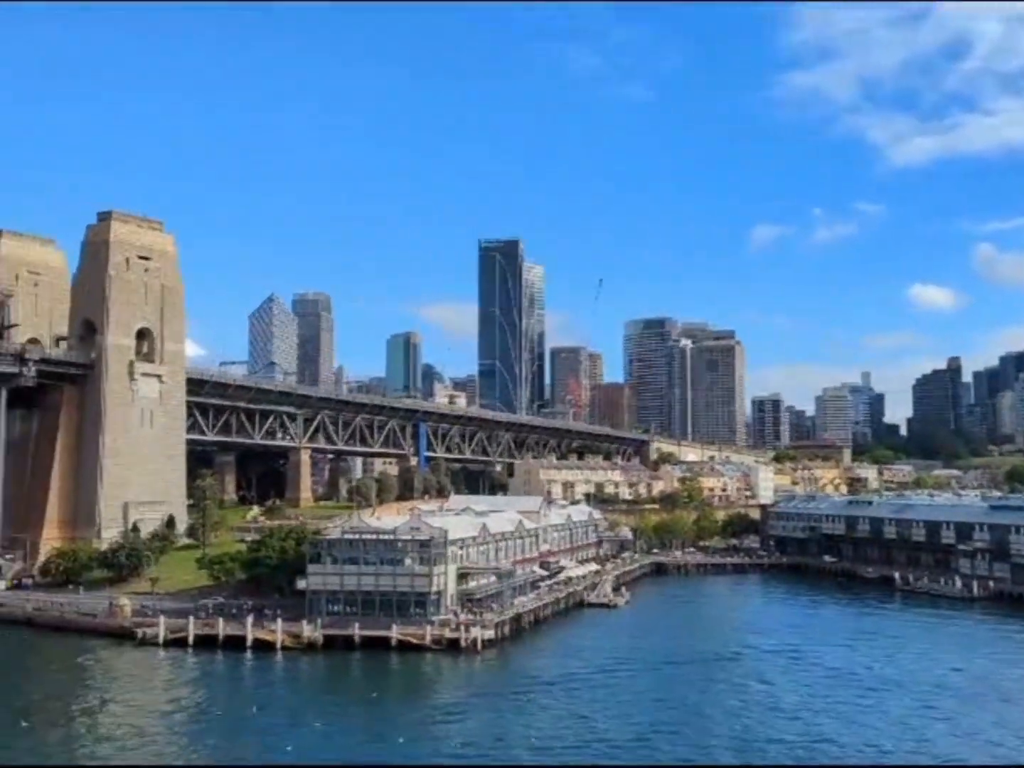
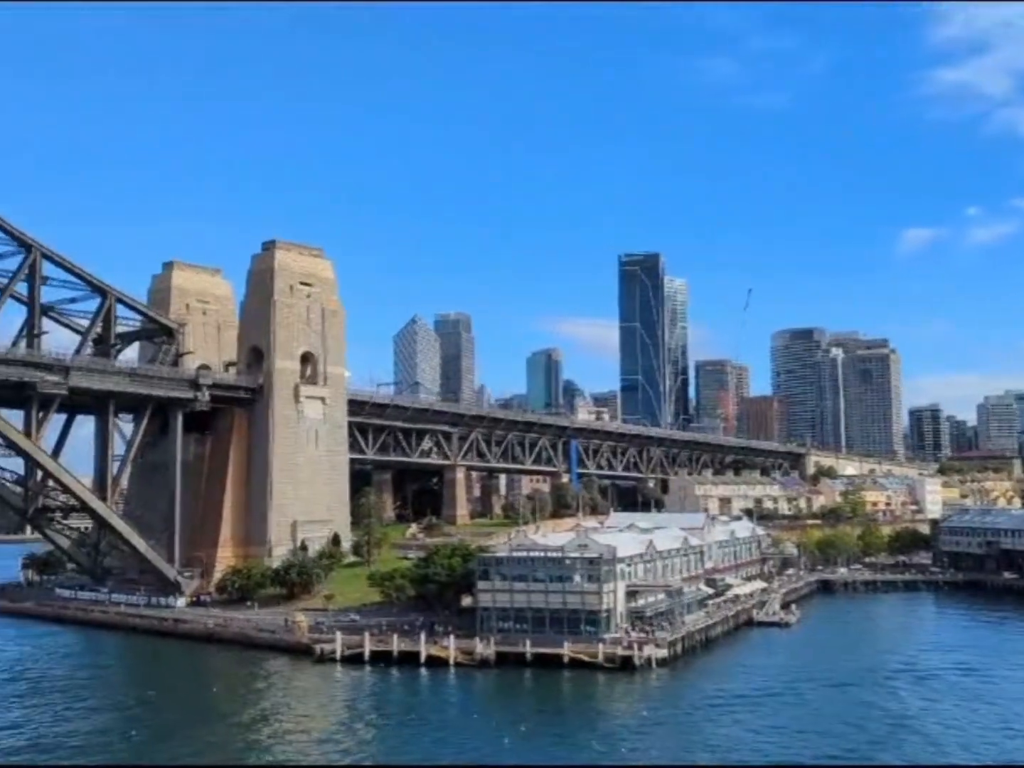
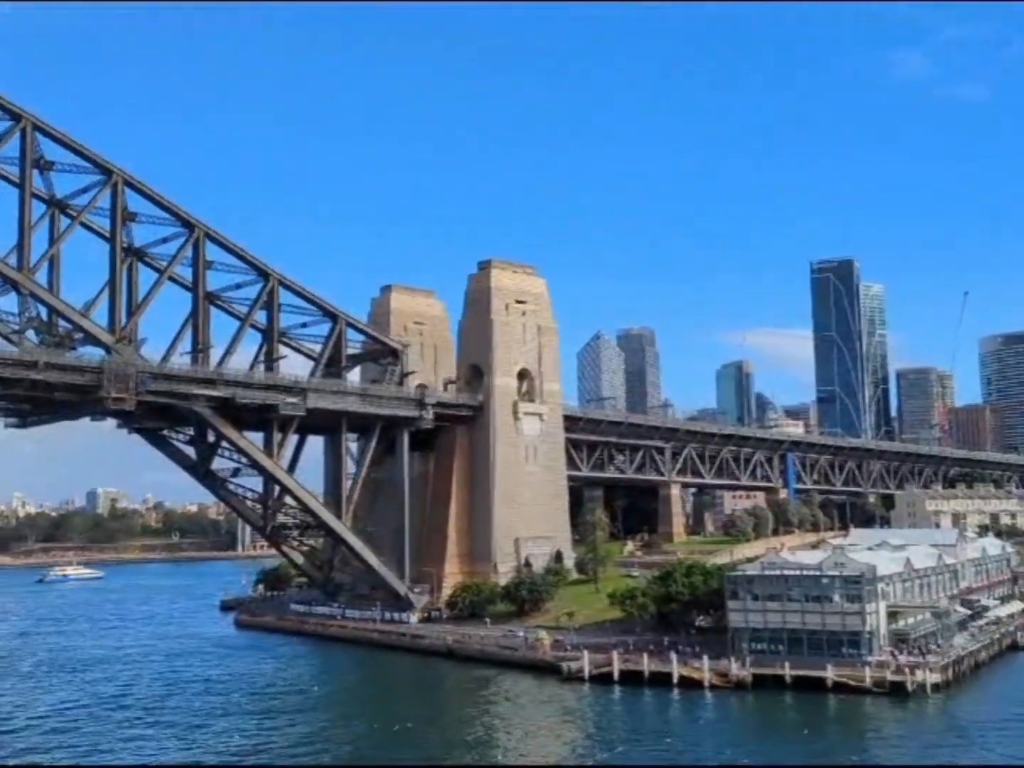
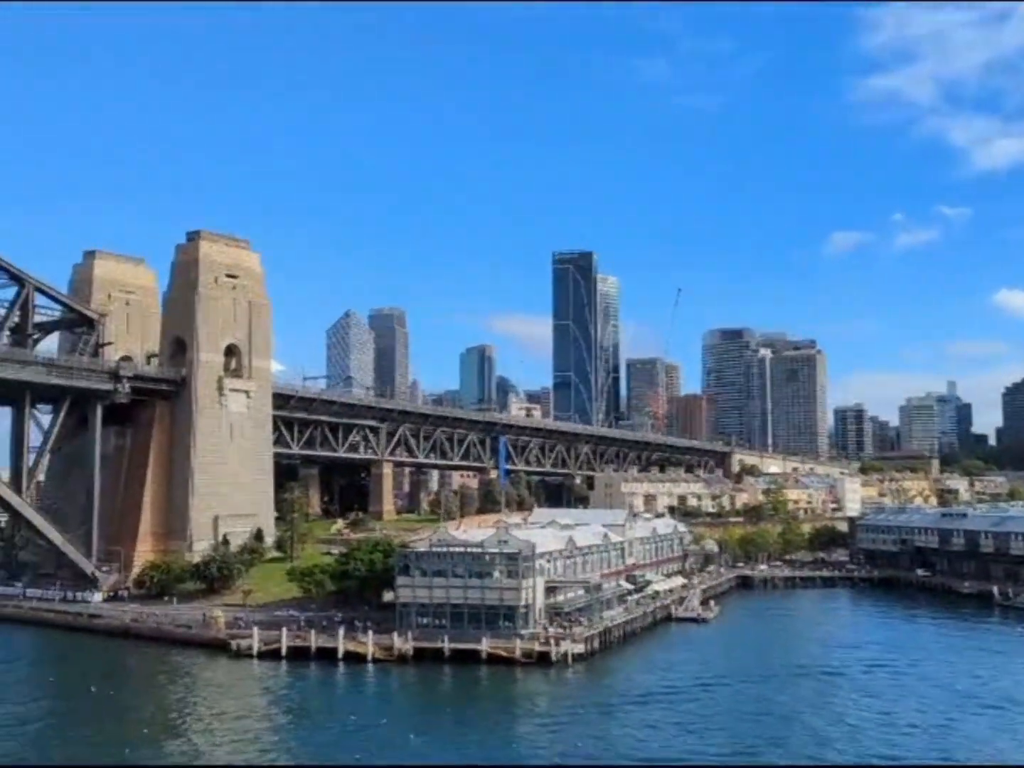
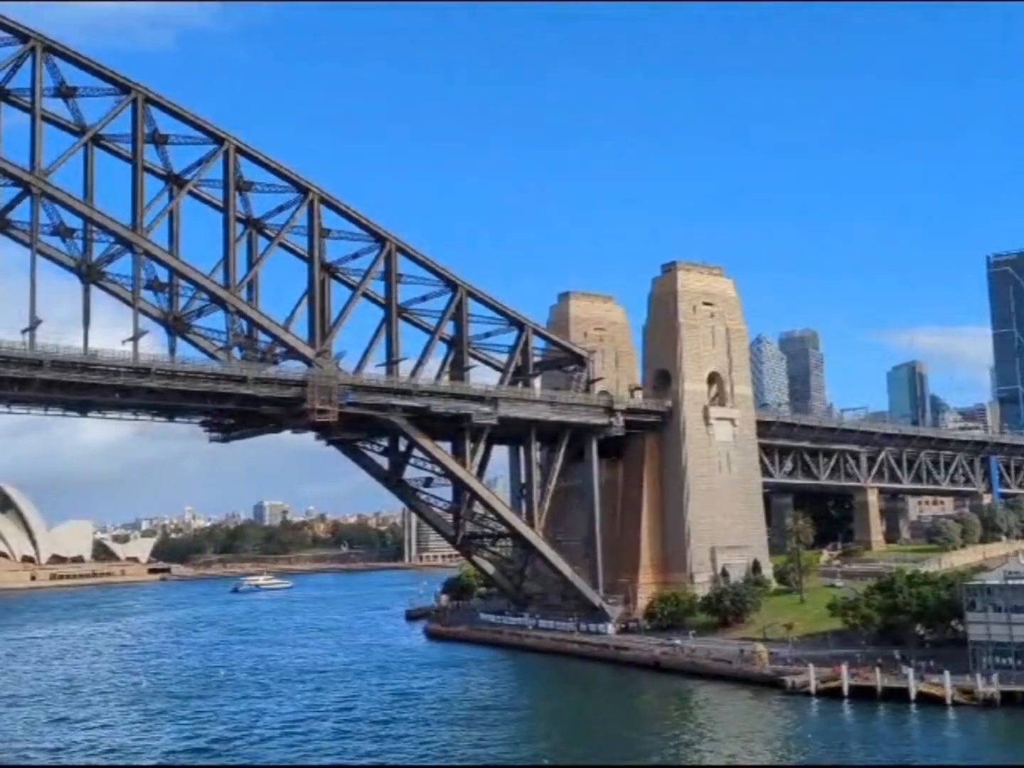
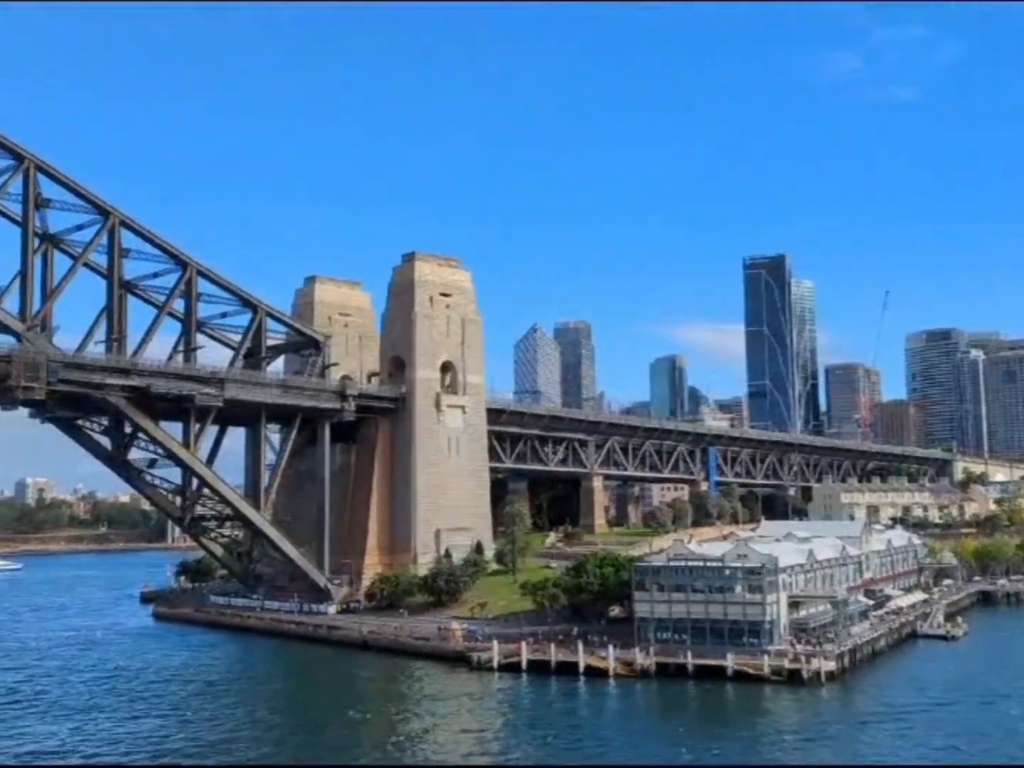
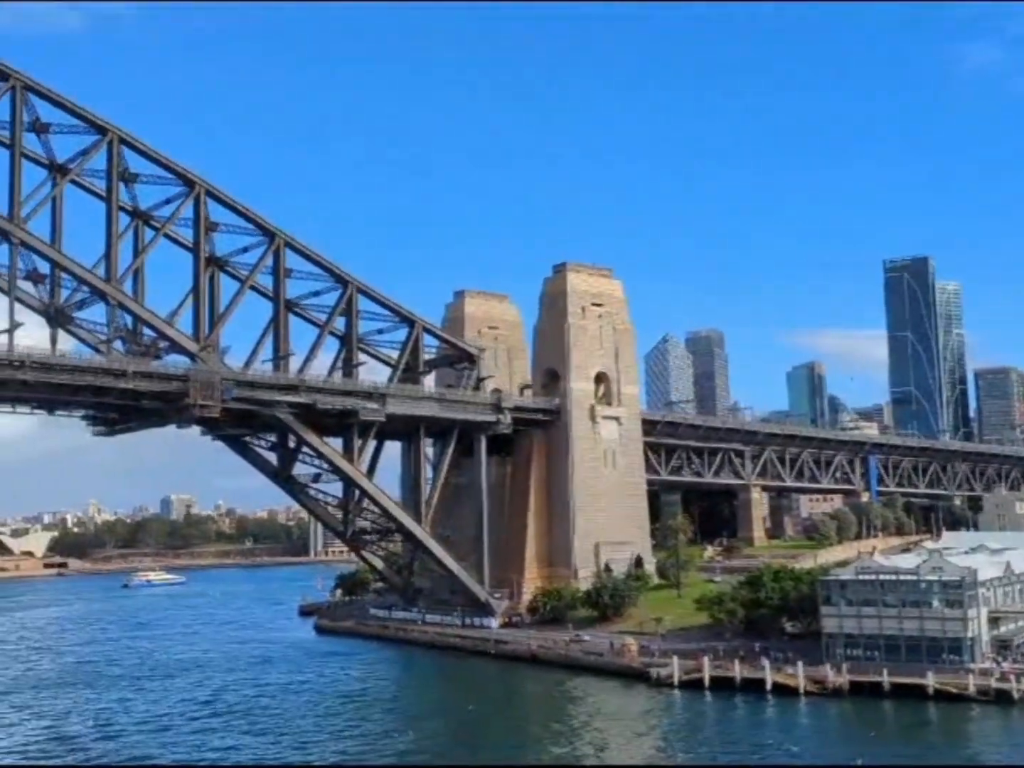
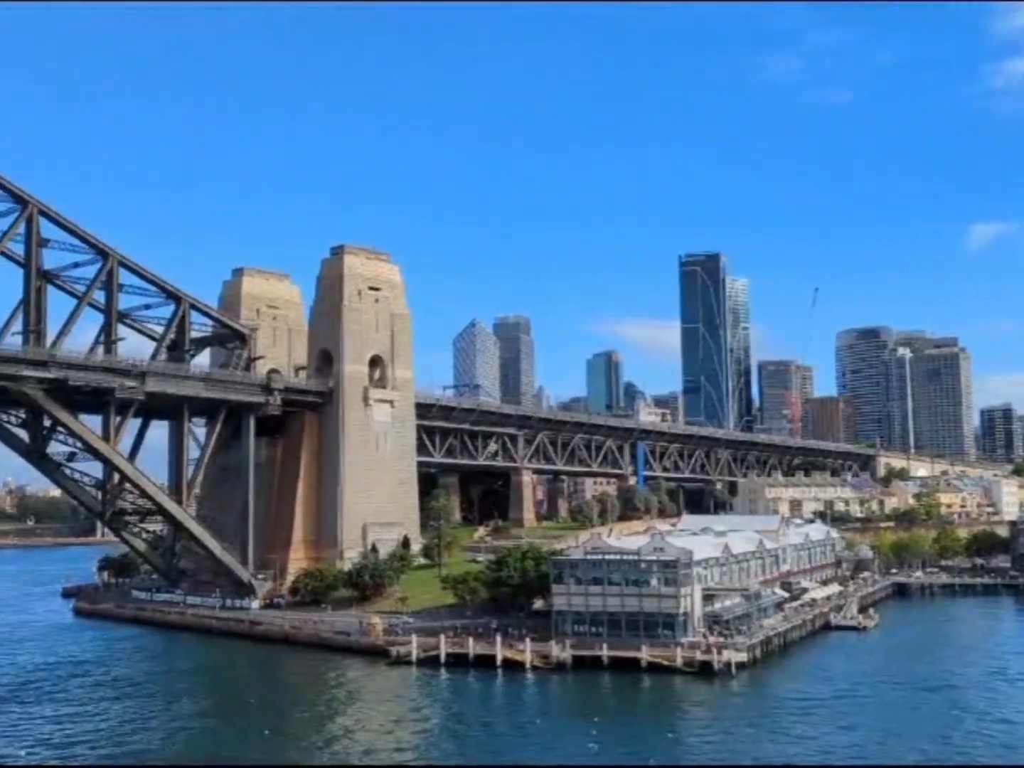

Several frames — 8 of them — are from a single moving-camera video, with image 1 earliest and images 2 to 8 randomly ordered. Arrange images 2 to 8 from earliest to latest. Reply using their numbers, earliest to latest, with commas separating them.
4, 2, 8, 6, 3, 7, 5
